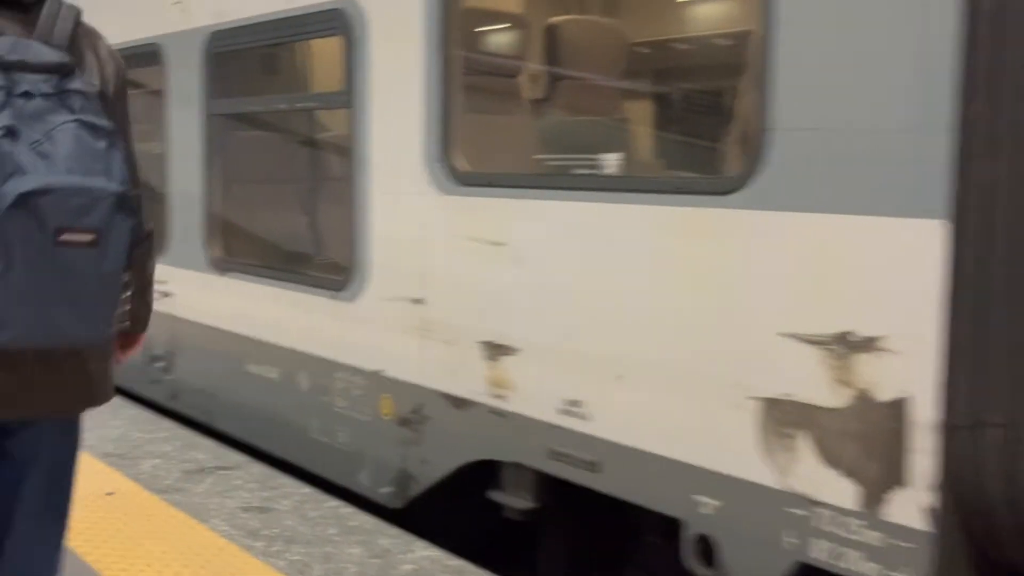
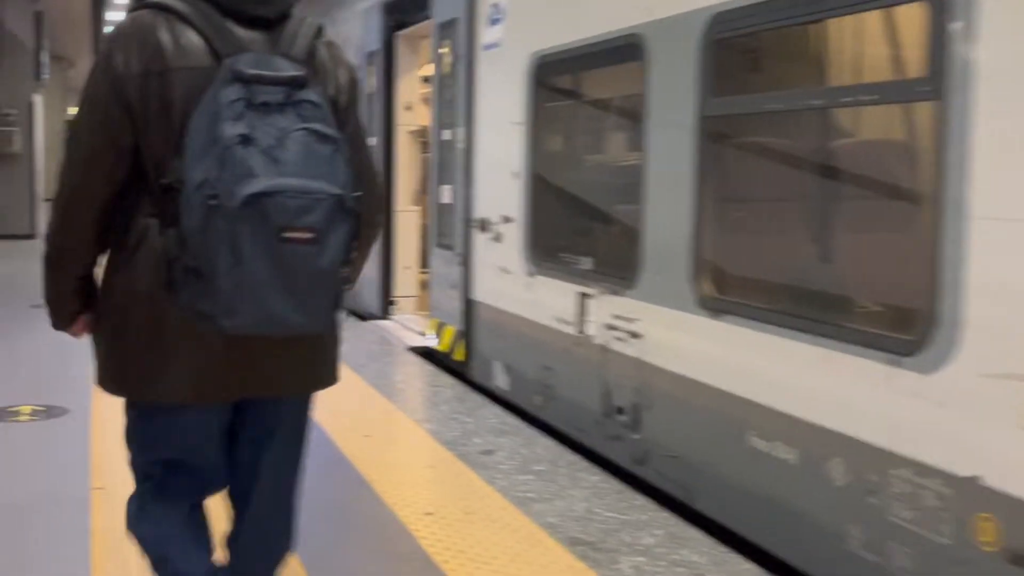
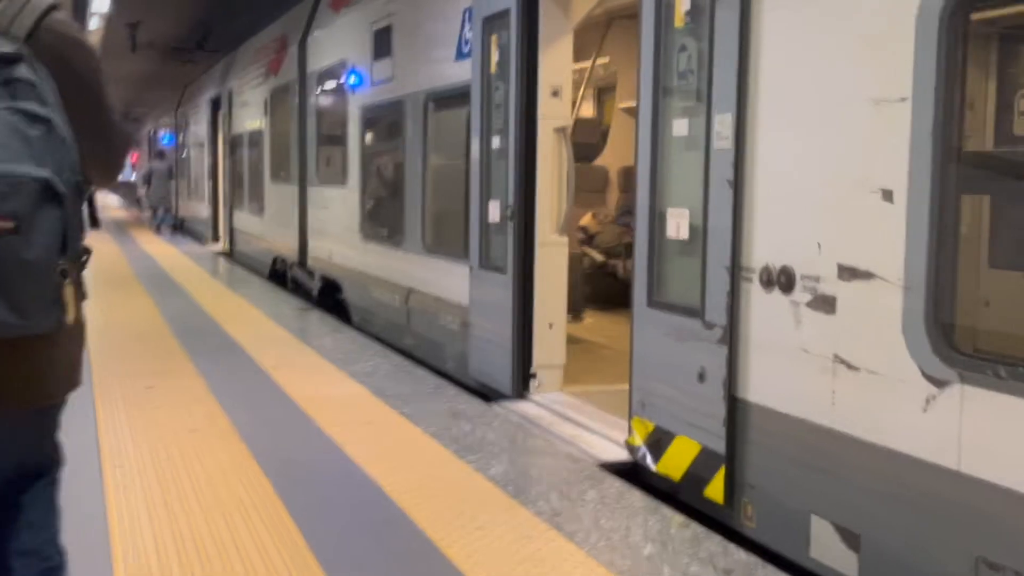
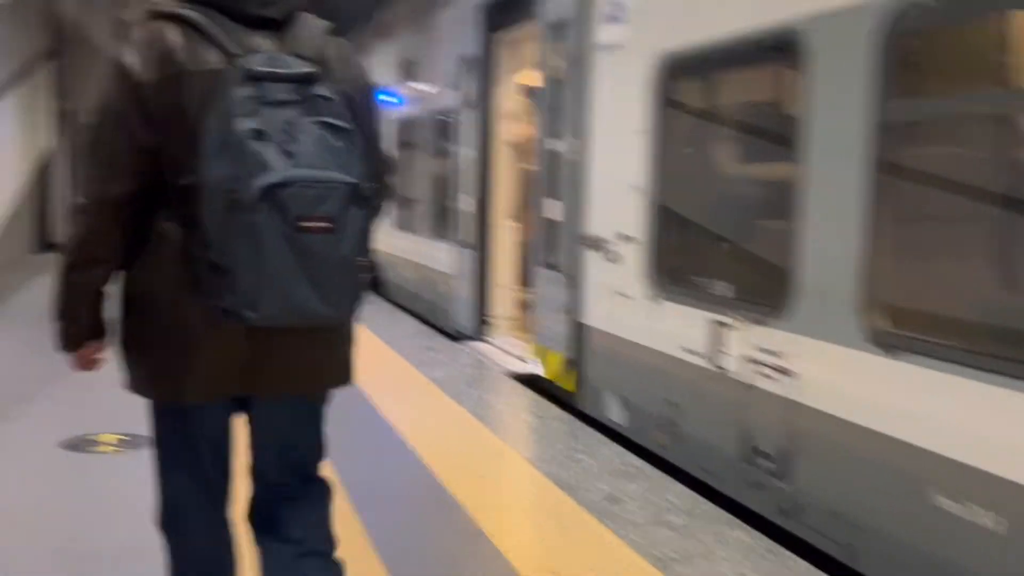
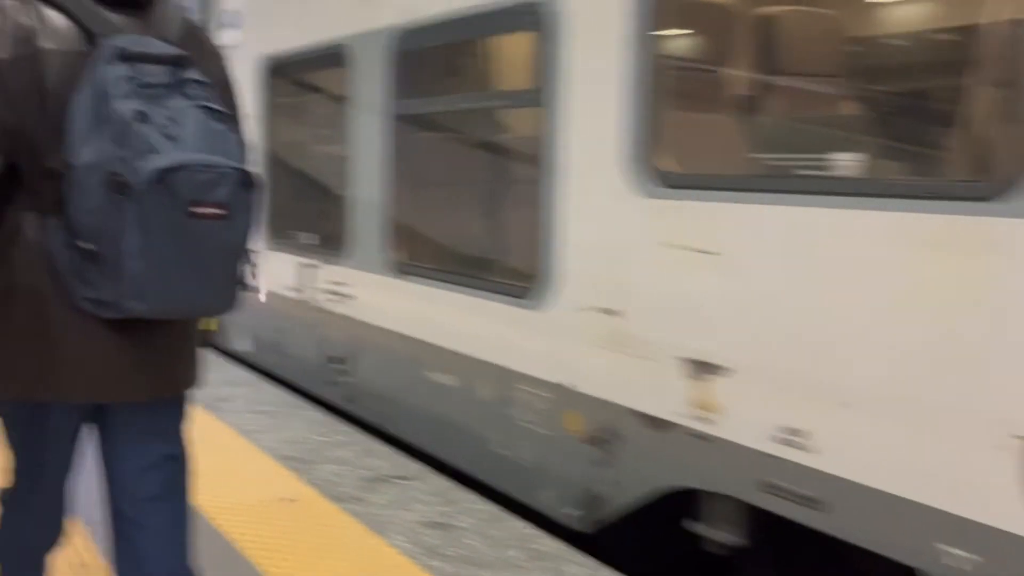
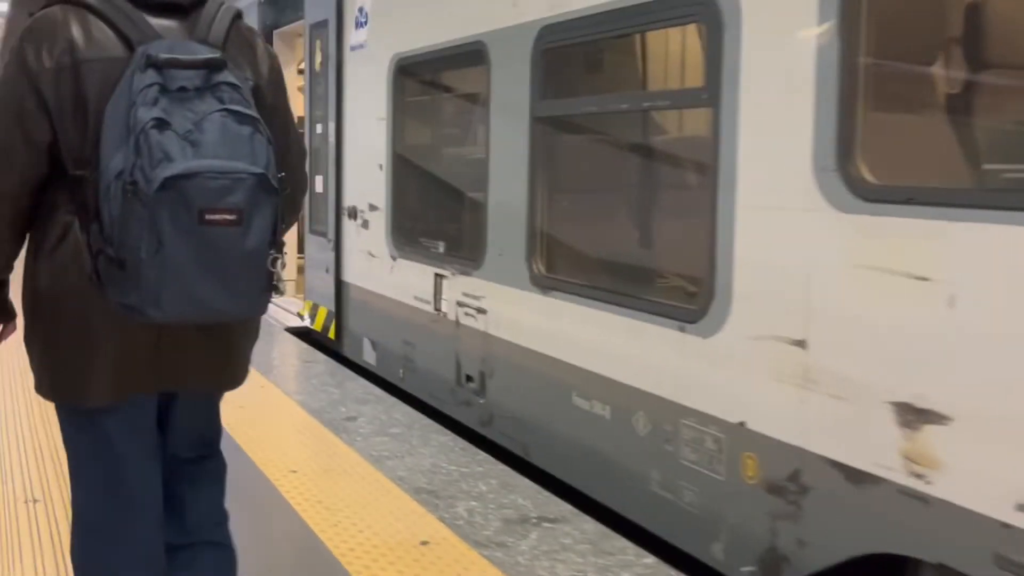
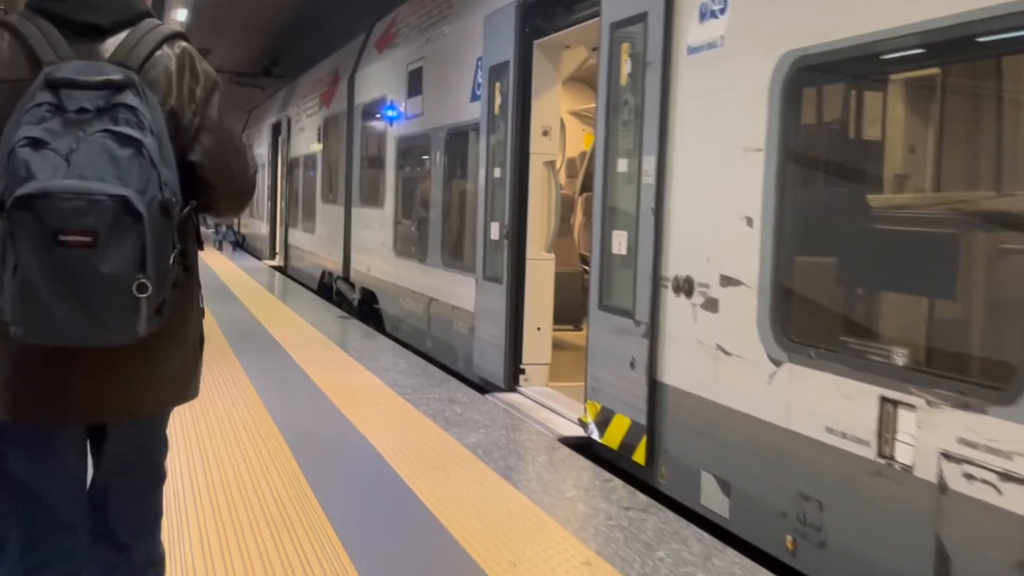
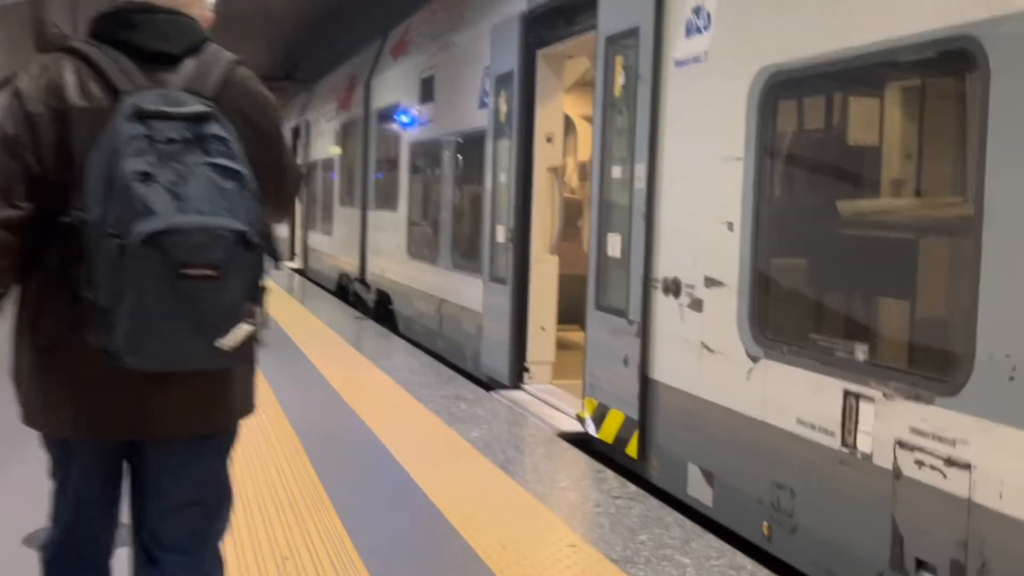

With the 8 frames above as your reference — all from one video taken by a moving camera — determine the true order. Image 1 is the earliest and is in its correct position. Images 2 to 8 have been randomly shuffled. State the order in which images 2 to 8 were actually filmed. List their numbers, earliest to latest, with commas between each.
5, 6, 2, 4, 8, 7, 3
